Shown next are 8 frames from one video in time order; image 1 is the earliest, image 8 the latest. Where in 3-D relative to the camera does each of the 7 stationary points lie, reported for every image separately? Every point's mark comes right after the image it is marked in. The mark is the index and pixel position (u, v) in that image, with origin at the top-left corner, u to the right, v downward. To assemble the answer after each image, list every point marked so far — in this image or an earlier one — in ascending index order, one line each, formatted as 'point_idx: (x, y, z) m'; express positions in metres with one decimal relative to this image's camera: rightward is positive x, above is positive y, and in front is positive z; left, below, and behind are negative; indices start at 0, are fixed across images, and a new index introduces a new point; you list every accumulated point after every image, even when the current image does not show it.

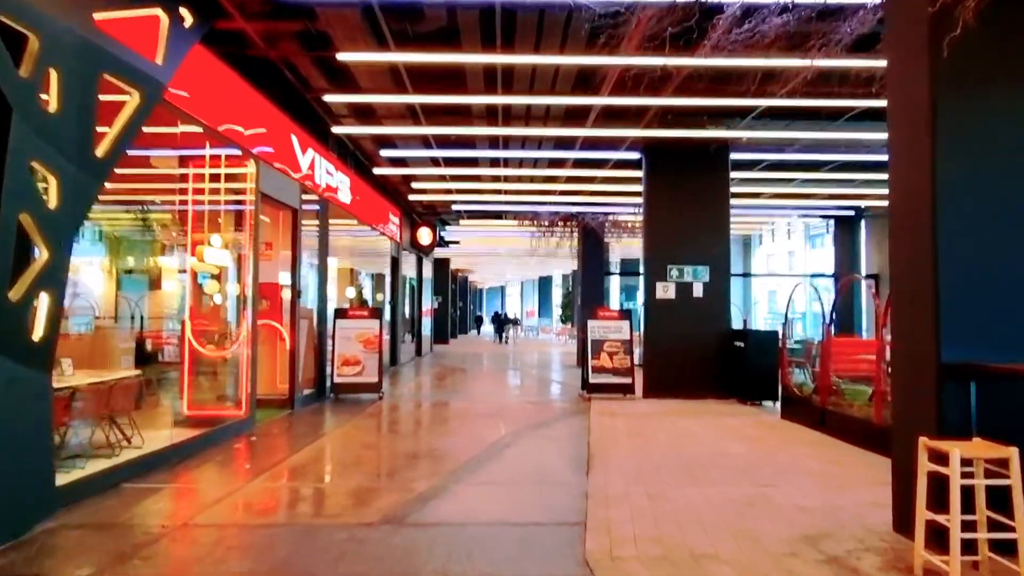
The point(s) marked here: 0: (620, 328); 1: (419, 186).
0: (+1.4, -0.5, +10.8) m
1: (-1.6, +1.7, +14.6) m
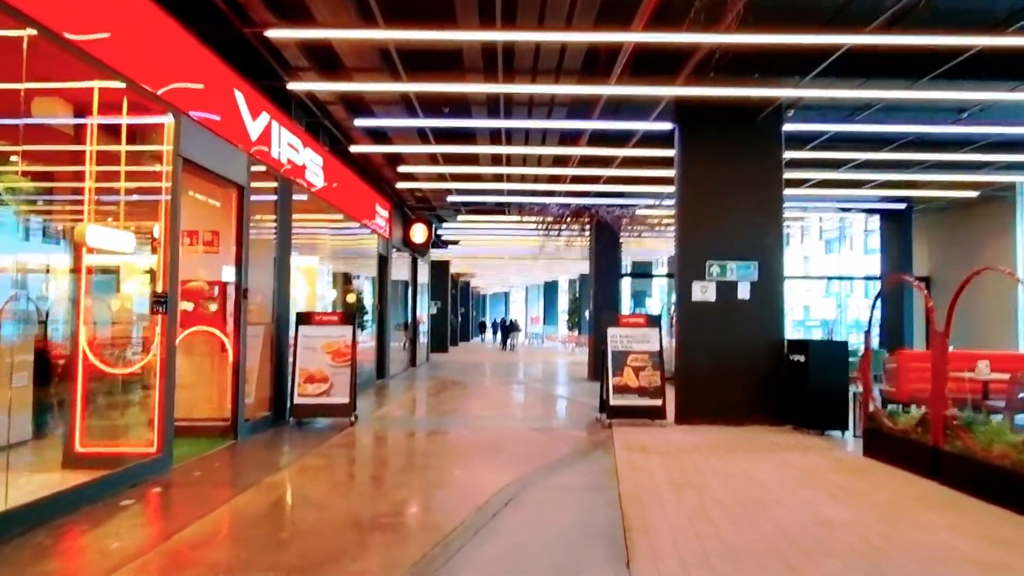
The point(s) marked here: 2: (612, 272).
0: (+1.4, -0.5, +8.8) m
1: (-1.5, +1.7, +12.7) m
2: (+1.8, +0.3, +15.1) m
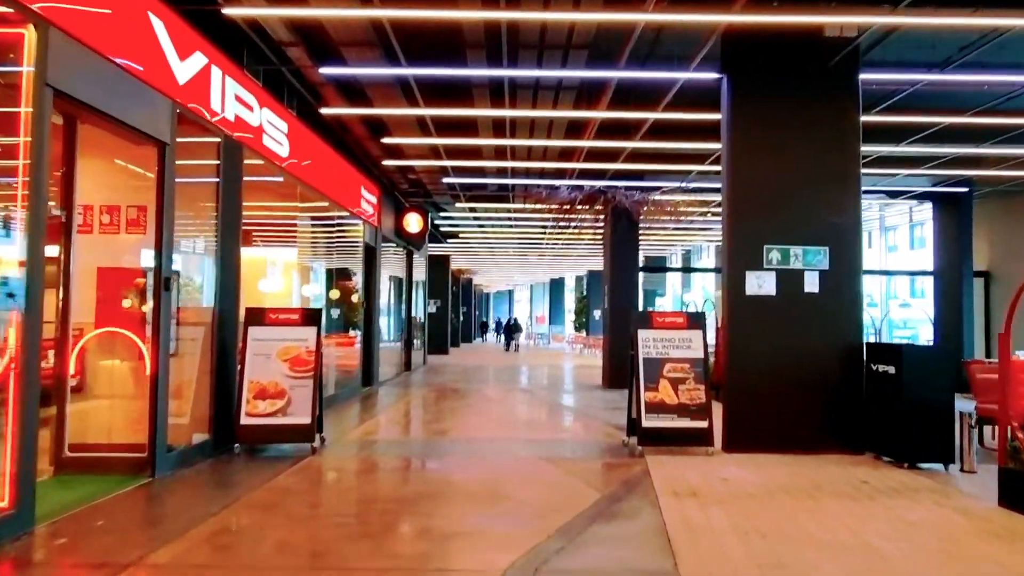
0: (+1.4, -0.5, +7.0) m
1: (-1.5, +1.8, +10.9) m
2: (+1.8, +0.3, +13.3) m
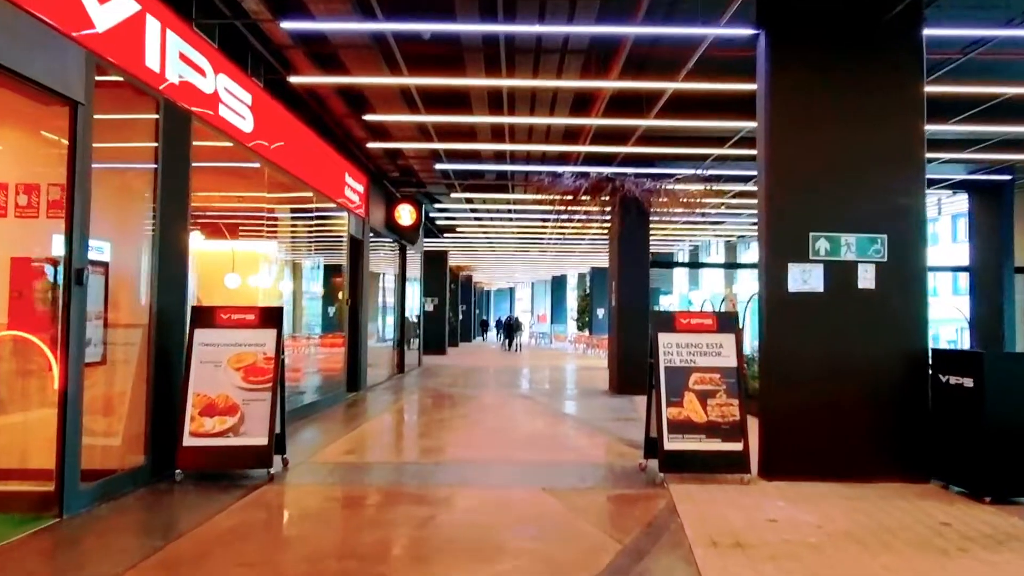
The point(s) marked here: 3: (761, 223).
0: (+1.4, -0.4, +5.9) m
1: (-1.5, +1.8, +9.7) m
2: (+1.8, +0.4, +12.2) m
3: (+1.7, +0.4, +5.9) m
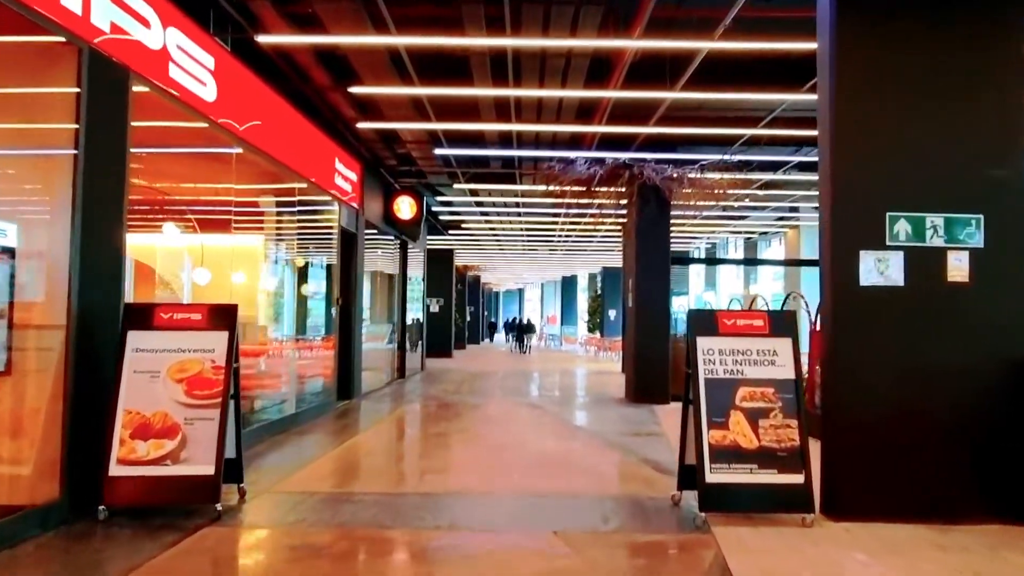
0: (+1.4, -0.4, +4.7) m
1: (-1.4, +1.9, +8.7) m
2: (+1.9, +0.4, +11.0) m
3: (+1.8, +0.4, +4.8) m
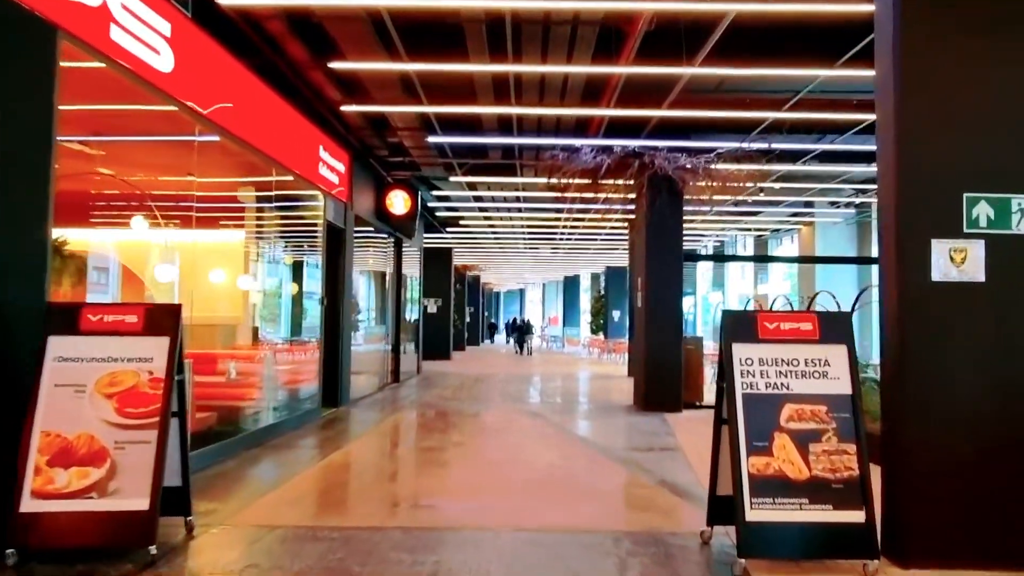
0: (+1.4, -0.4, +3.9) m
1: (-1.4, +1.9, +7.9) m
2: (+1.9, +0.4, +10.2) m
3: (+1.7, +0.5, +4.0) m
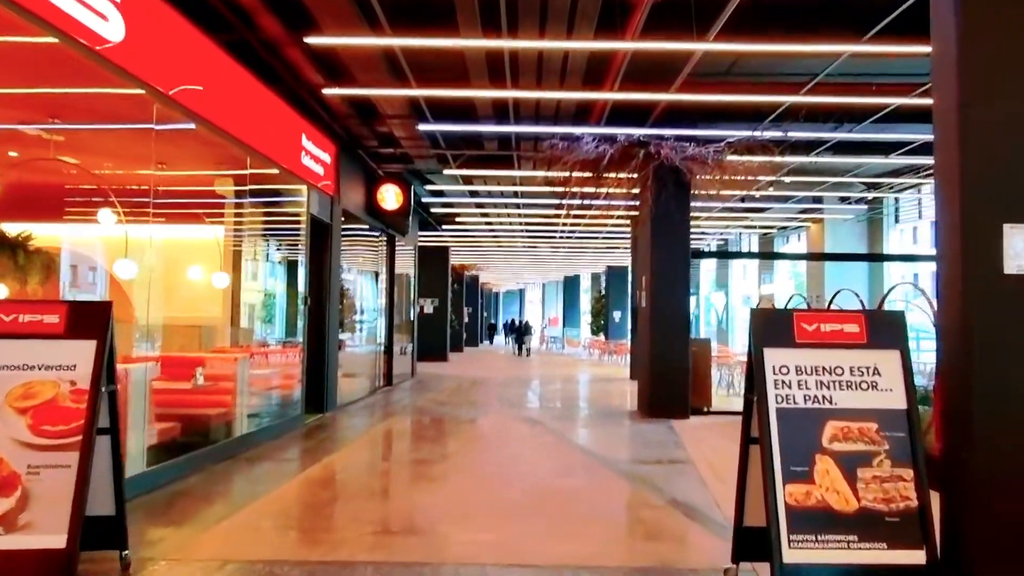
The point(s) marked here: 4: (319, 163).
0: (+1.4, -0.4, +3.3) m
1: (-1.5, +1.9, +7.2) m
2: (+1.9, +0.4, +9.6) m
3: (+1.7, +0.5, +3.4) m
4: (-2.2, +1.4, +9.7) m
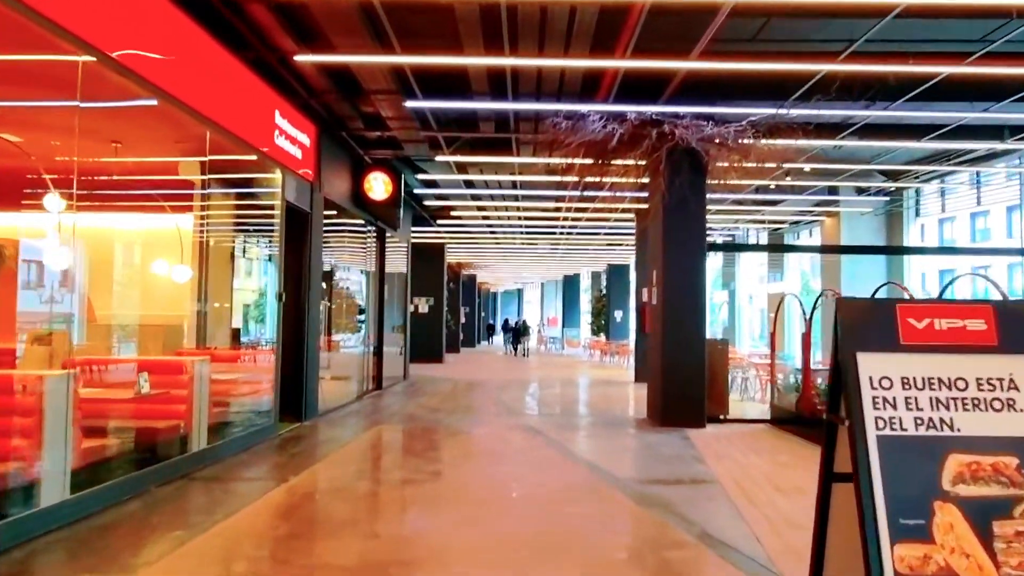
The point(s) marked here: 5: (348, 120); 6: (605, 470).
0: (+1.4, -0.3, +2.4) m
1: (-1.5, +1.9, +6.3) m
2: (+1.9, +0.5, +8.7) m
3: (+1.7, +0.5, +2.5) m
4: (-2.2, +1.5, +8.8) m
5: (-1.8, +1.9, +9.7) m
6: (+0.7, -1.4, +6.6) m
